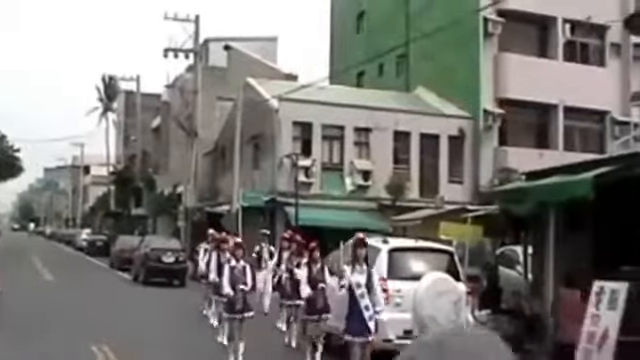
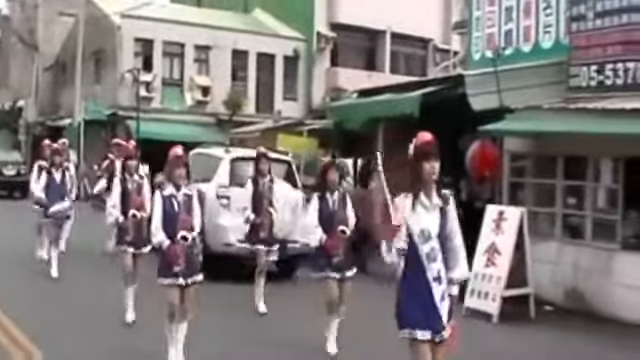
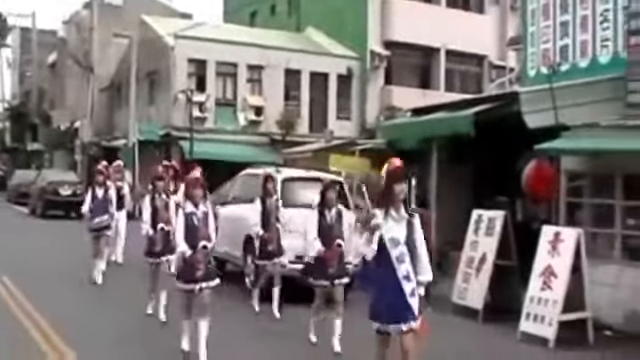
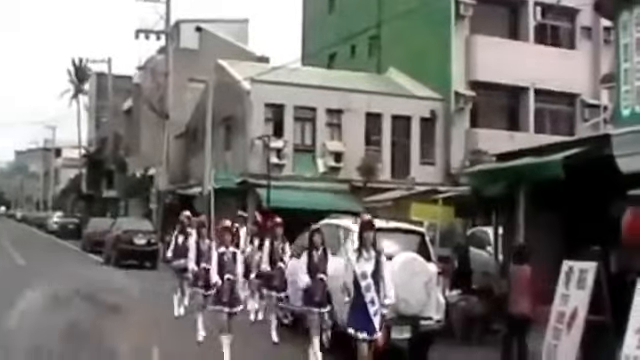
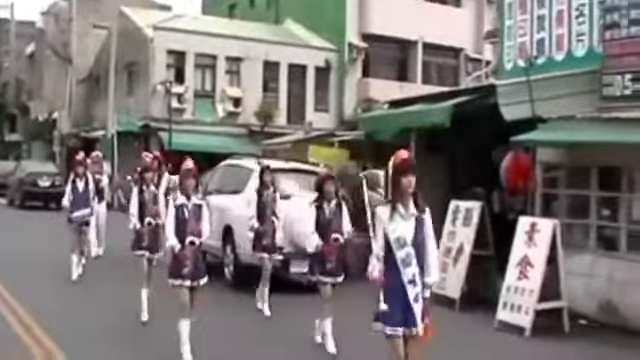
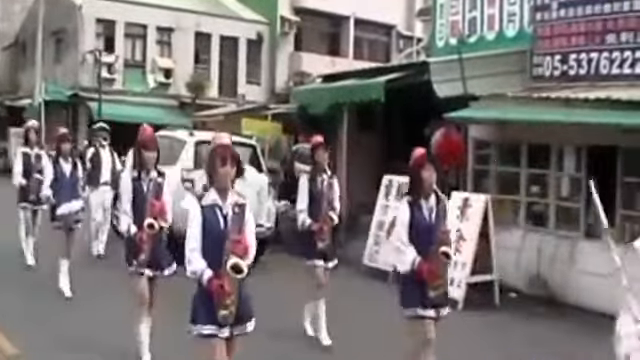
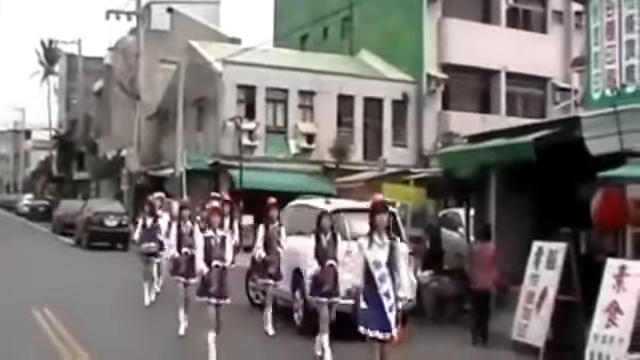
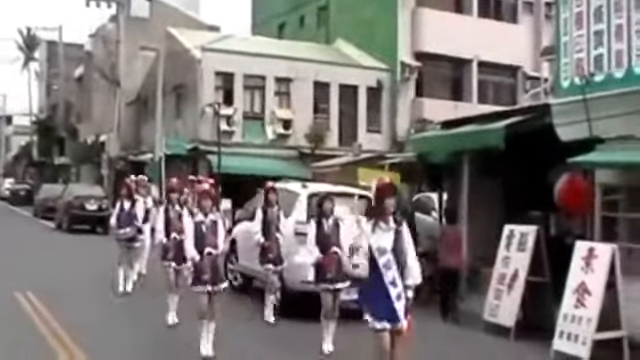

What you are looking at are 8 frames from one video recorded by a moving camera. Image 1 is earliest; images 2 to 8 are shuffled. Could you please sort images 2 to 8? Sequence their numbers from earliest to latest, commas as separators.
4, 7, 8, 3, 5, 2, 6
